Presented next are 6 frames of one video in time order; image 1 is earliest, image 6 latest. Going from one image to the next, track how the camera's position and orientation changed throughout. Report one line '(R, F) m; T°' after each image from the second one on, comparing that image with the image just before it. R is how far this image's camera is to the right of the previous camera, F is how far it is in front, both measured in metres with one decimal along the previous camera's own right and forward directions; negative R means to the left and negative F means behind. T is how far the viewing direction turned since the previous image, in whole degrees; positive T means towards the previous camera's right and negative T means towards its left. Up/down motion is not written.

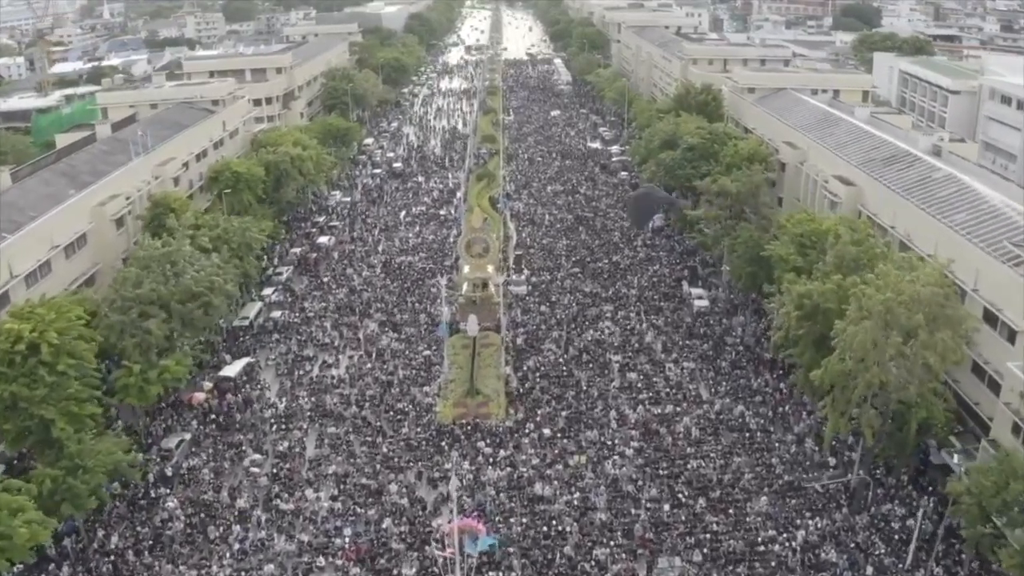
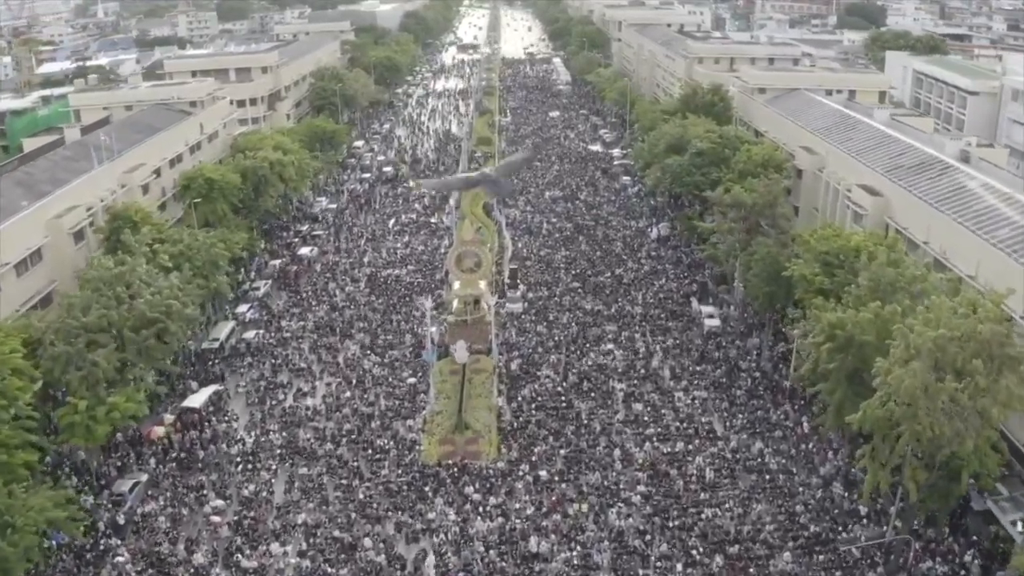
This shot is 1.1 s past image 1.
(+0.2, +3.6) m; 0°
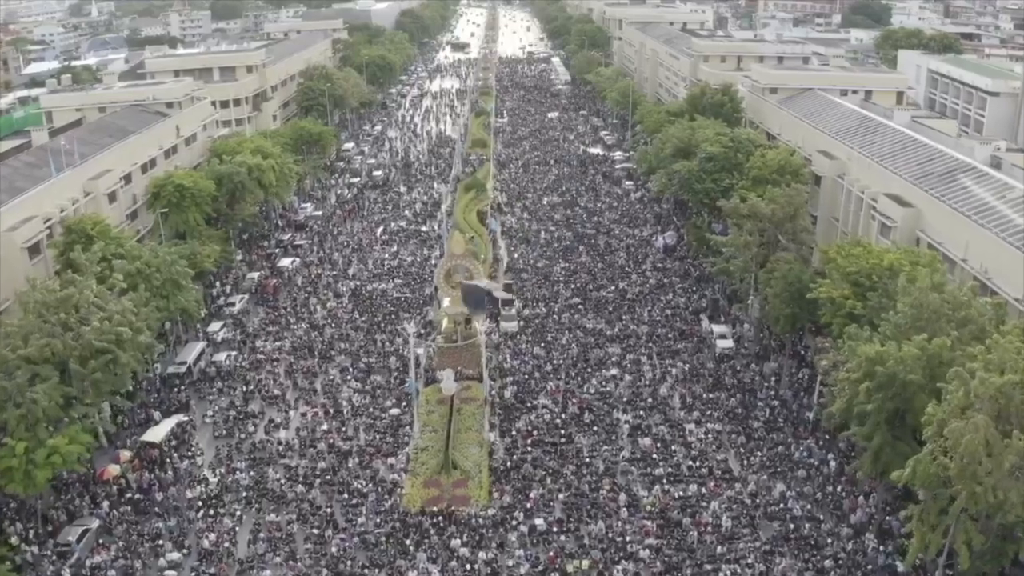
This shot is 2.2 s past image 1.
(+0.2, +3.3) m; 0°
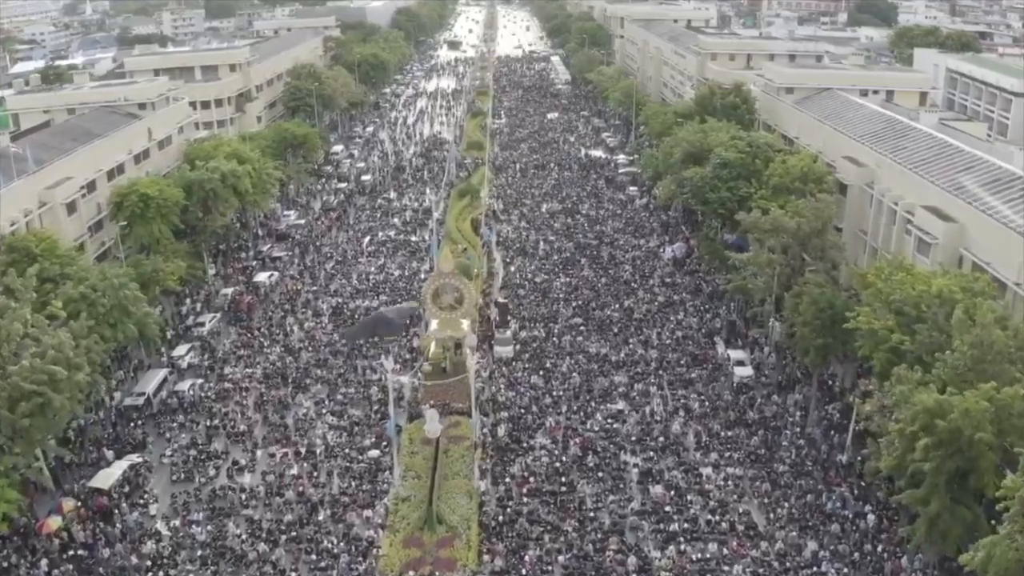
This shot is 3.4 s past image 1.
(+0.2, +3.6) m; 0°
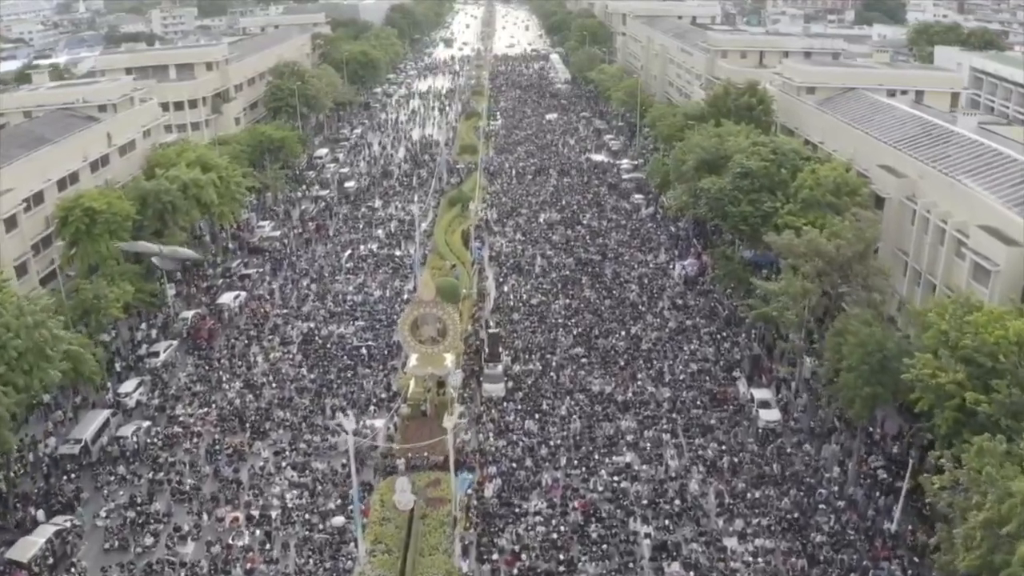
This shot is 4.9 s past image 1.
(+0.3, +4.4) m; 0°
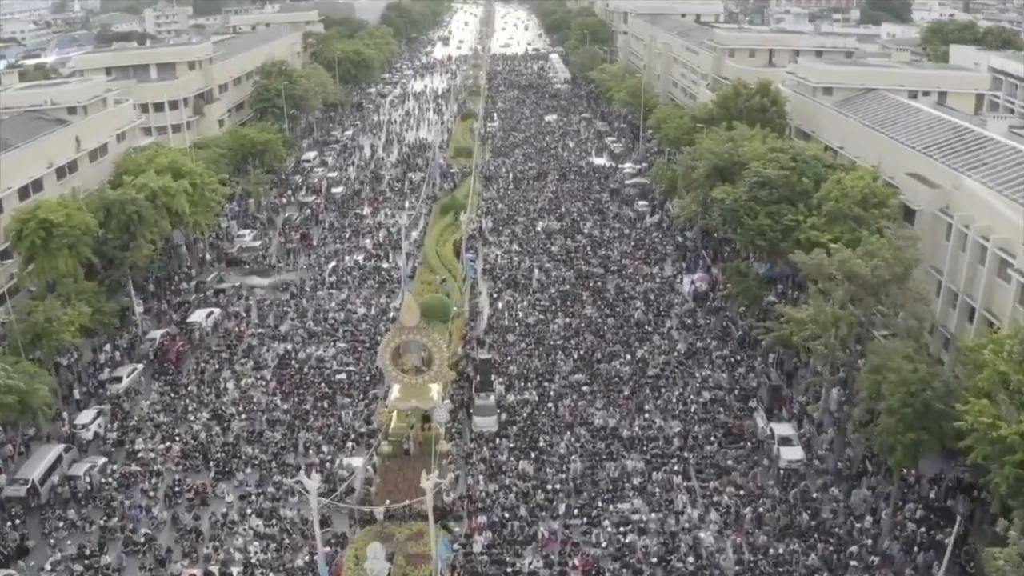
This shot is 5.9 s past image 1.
(+0.2, +2.9) m; 0°
